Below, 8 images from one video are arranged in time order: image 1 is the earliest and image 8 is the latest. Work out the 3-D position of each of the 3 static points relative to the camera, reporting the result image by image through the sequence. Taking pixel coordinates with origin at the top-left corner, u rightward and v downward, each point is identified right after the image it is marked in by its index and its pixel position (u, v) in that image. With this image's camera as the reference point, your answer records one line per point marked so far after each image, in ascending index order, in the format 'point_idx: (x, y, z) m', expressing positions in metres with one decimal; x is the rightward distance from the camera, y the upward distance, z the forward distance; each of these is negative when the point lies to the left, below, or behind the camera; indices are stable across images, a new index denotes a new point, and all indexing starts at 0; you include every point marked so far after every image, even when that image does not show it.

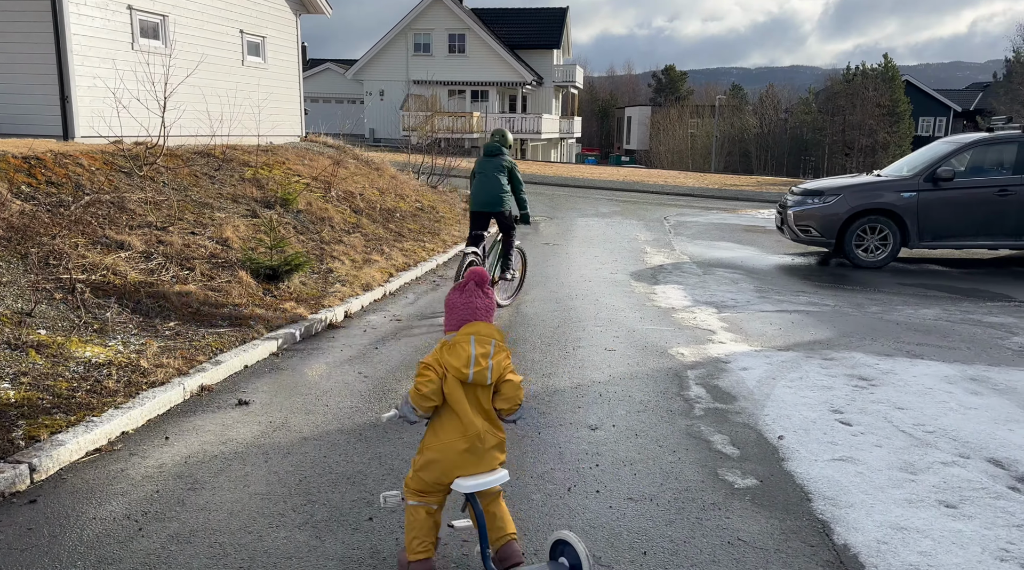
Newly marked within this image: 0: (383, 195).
0: (-2.8, +2.0, +18.8) m
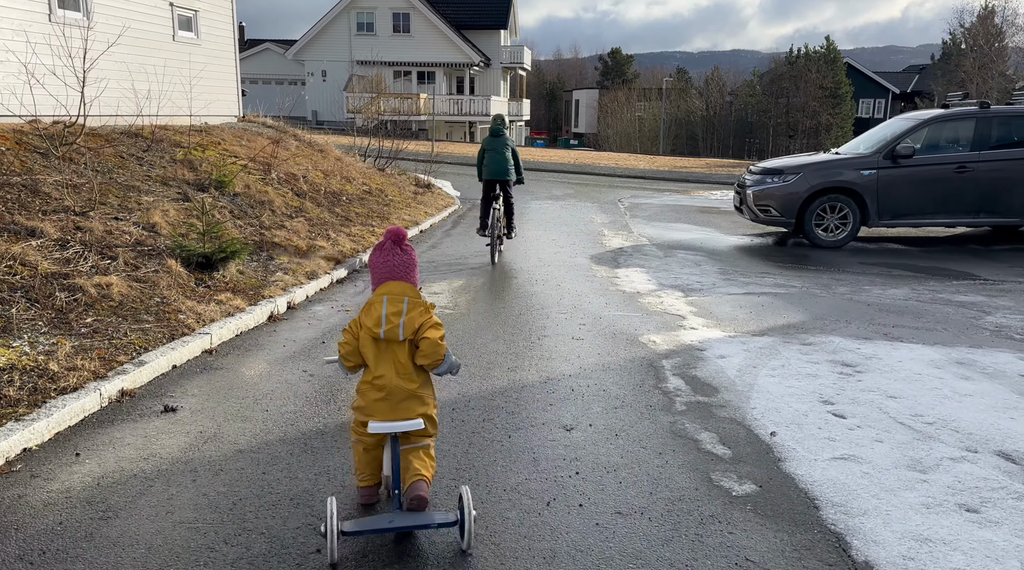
0: (-3.8, +2.2, +18.0) m
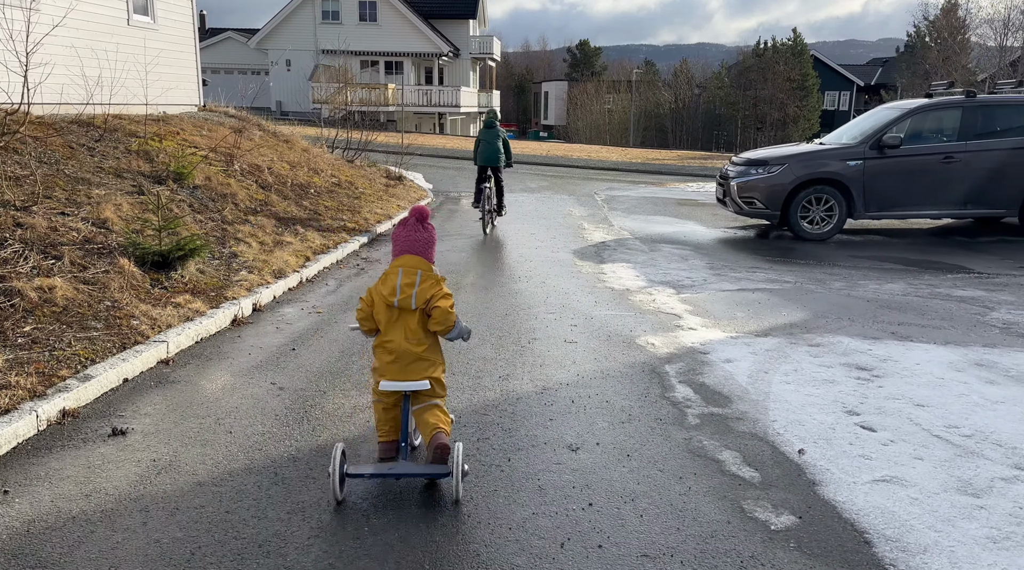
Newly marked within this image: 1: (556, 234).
0: (-4.3, +2.3, +17.2) m
1: (+0.8, +0.9, +14.9) m
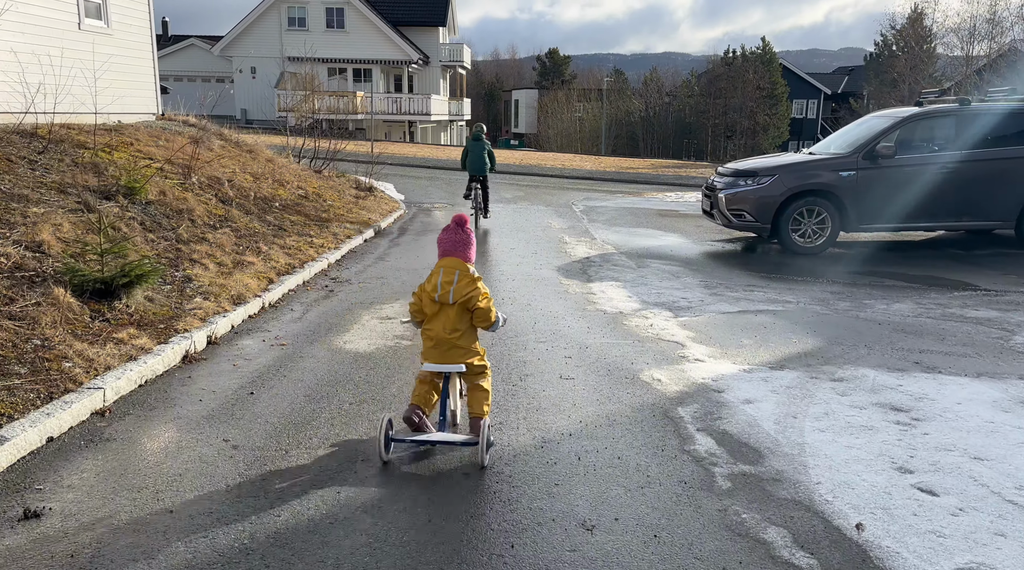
0: (-4.8, +2.0, +16.3) m
1: (+0.4, +0.6, +14.2) m
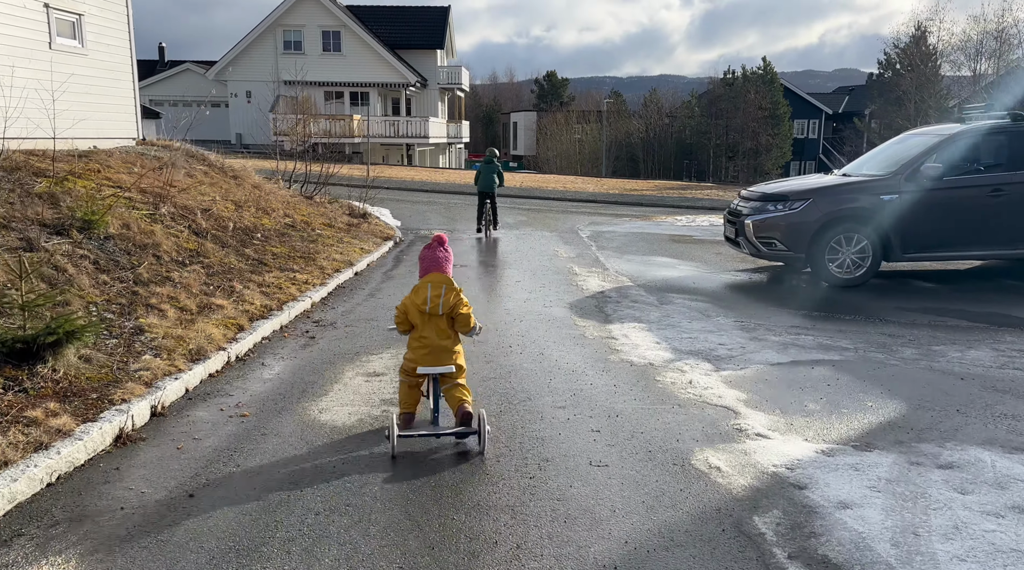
0: (-4.7, +1.3, +15.0) m
1: (+0.5, 0.0, +12.8) m
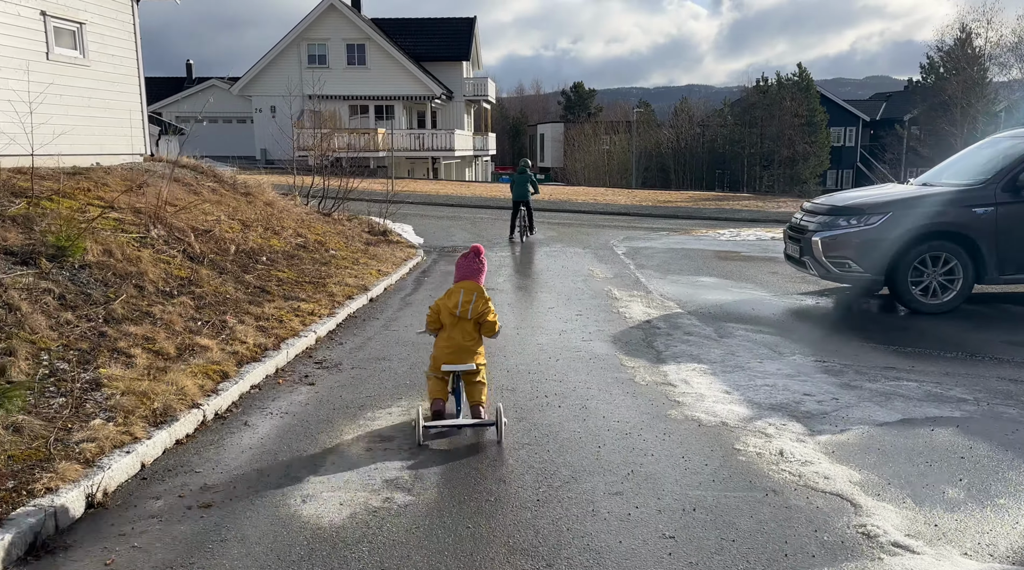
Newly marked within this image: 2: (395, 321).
0: (-4.2, +0.9, +13.7) m
1: (+0.9, -0.3, +11.3) m
2: (-1.5, -0.5, +10.8) m
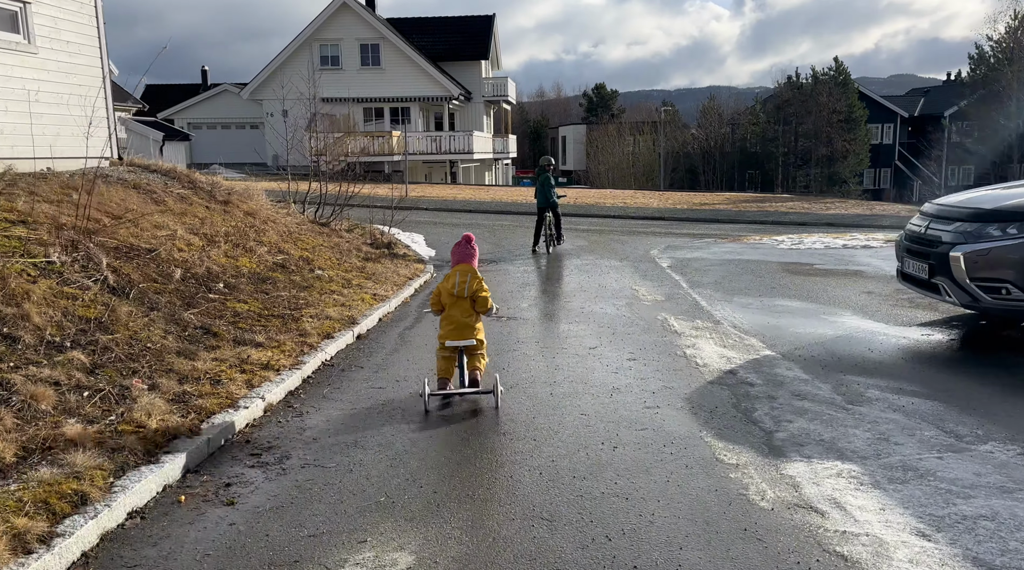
0: (-3.9, +0.5, +10.9) m
1: (+1.2, -0.6, +8.5) m
2: (-1.2, -0.8, +8.0) m
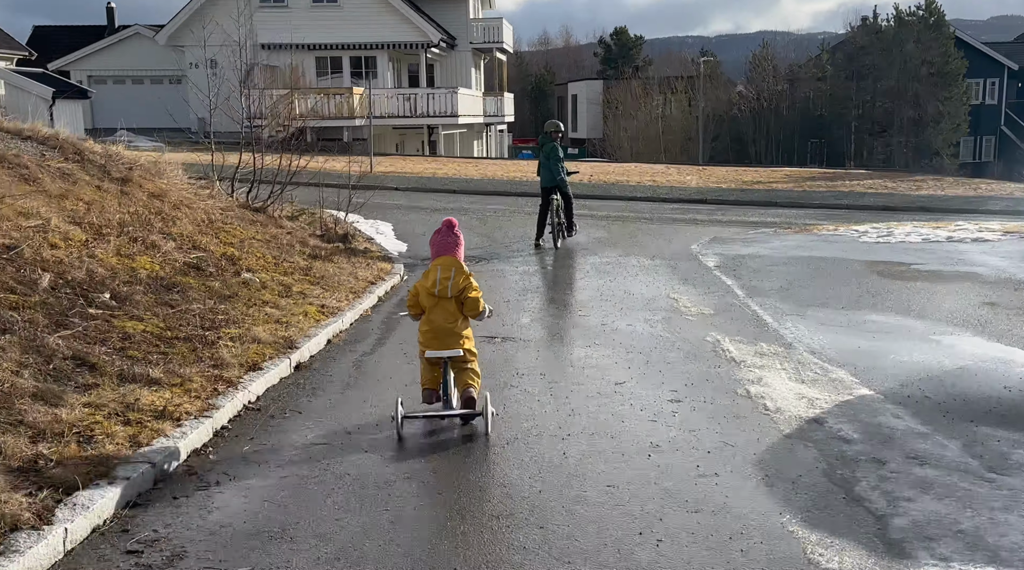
0: (-3.9, +0.5, +8.6) m
1: (+1.2, -0.7, +6.2) m
2: (-1.2, -0.9, +5.7) m
